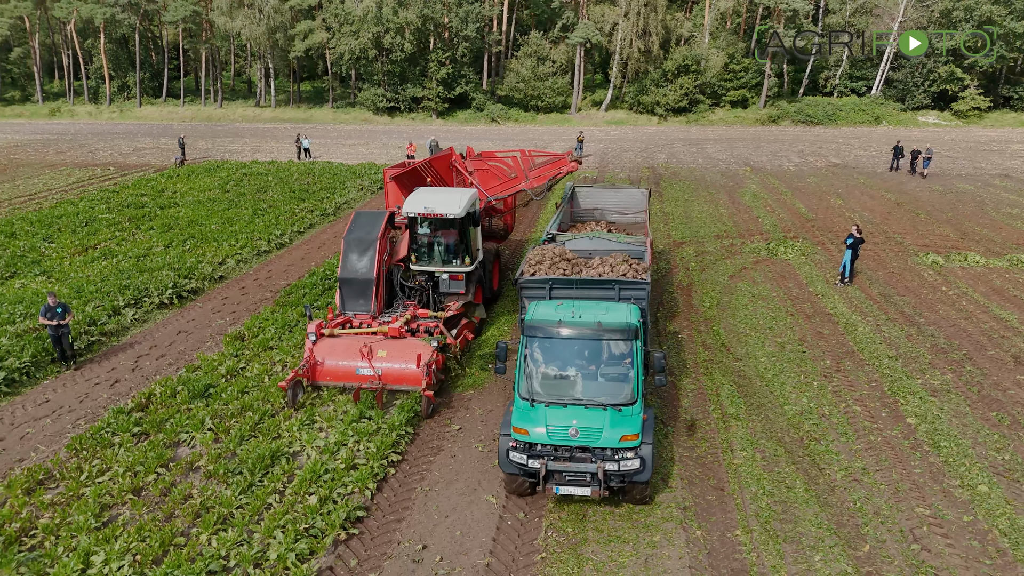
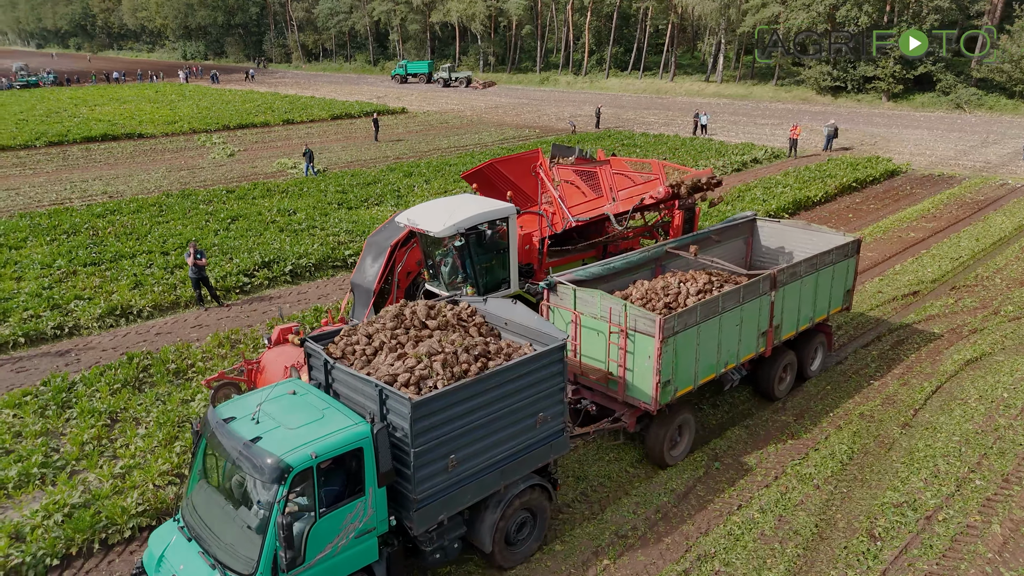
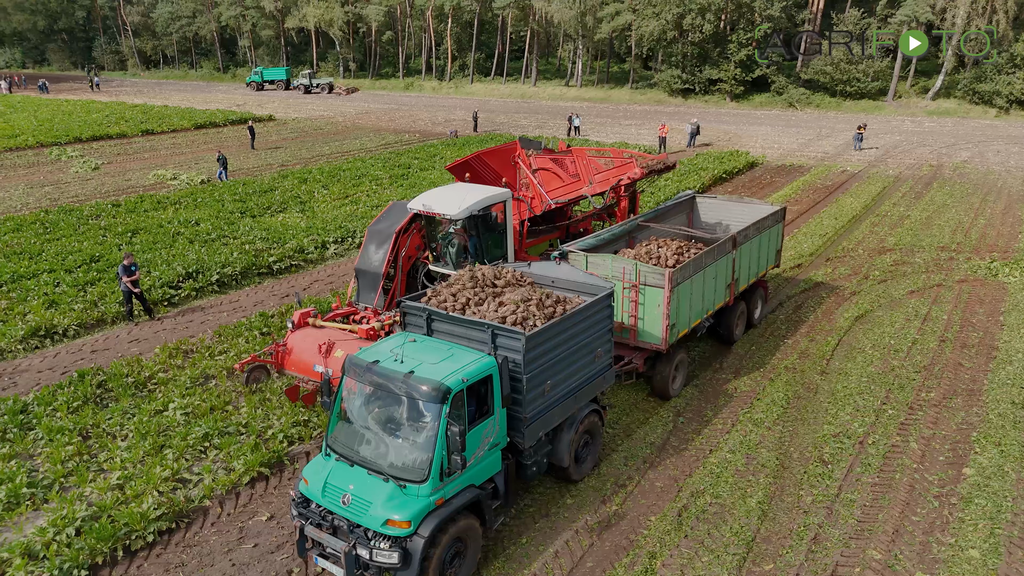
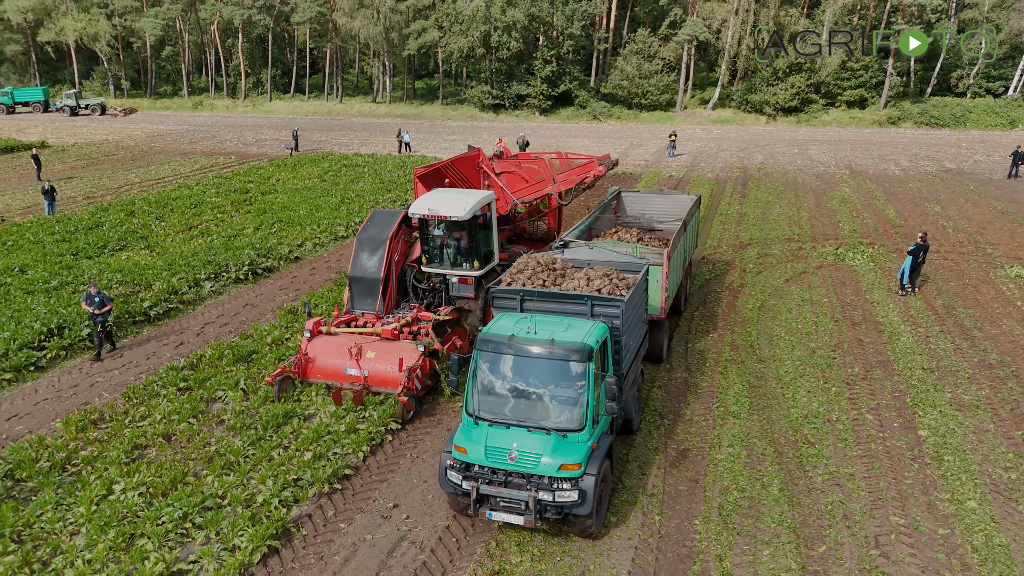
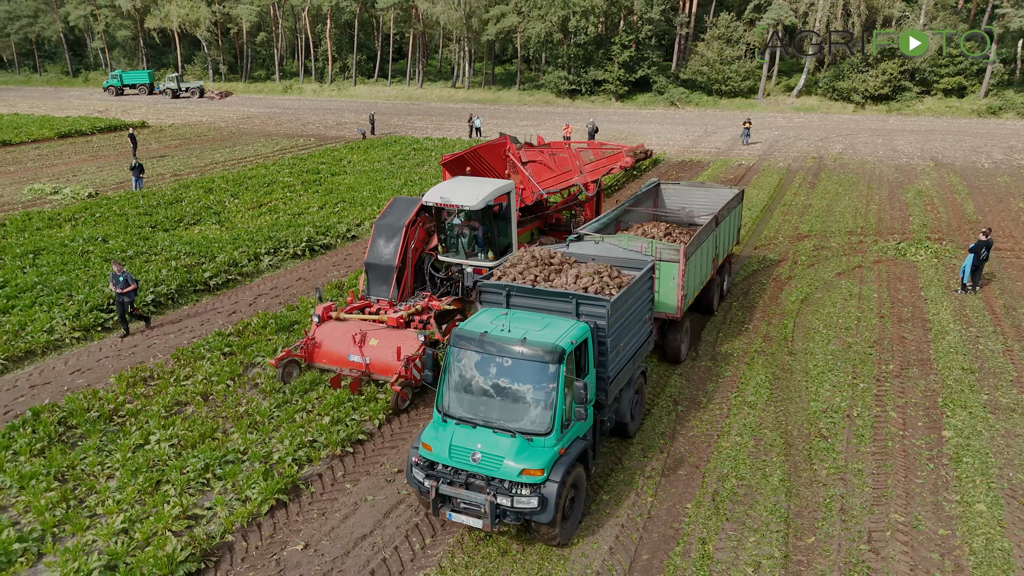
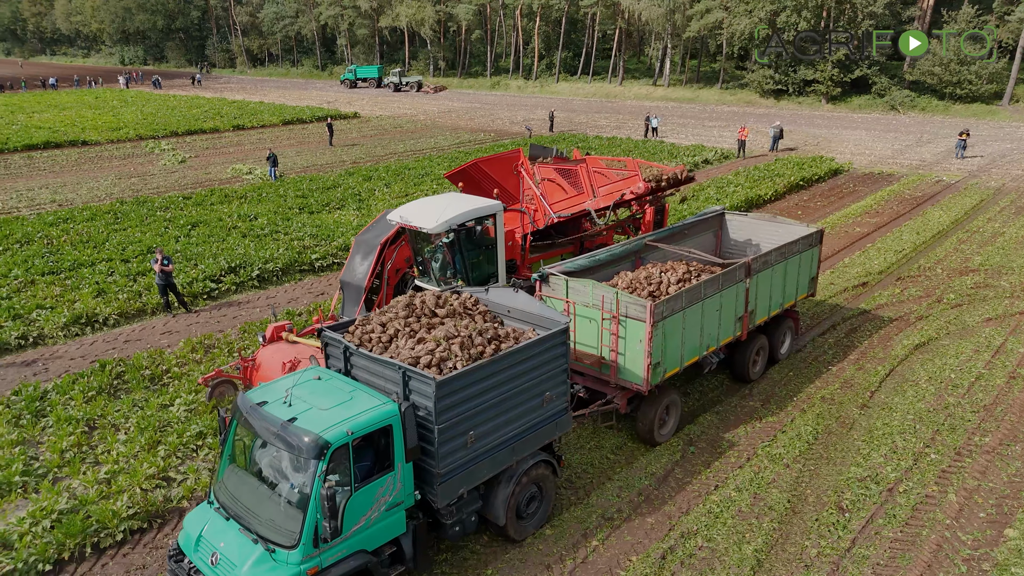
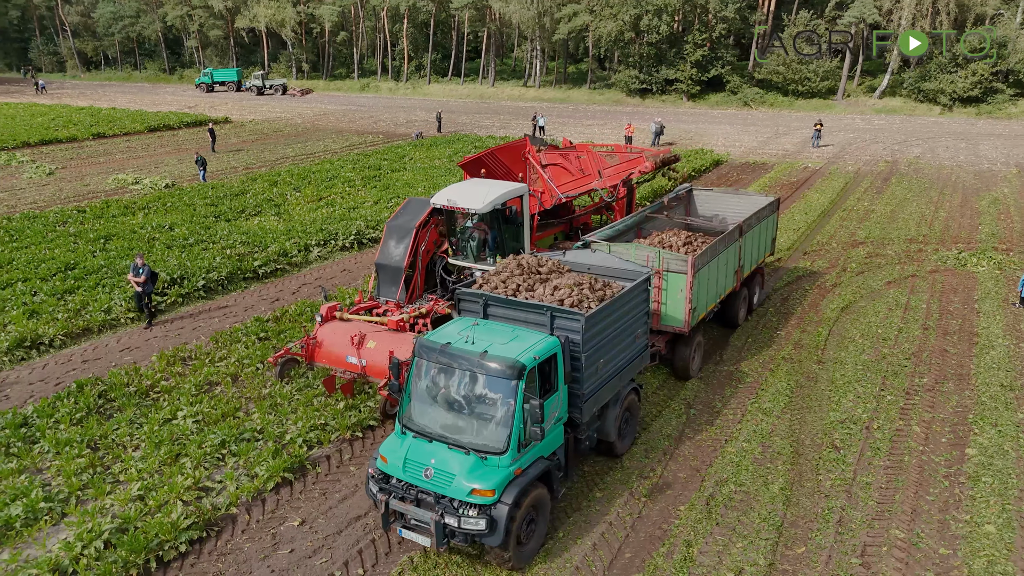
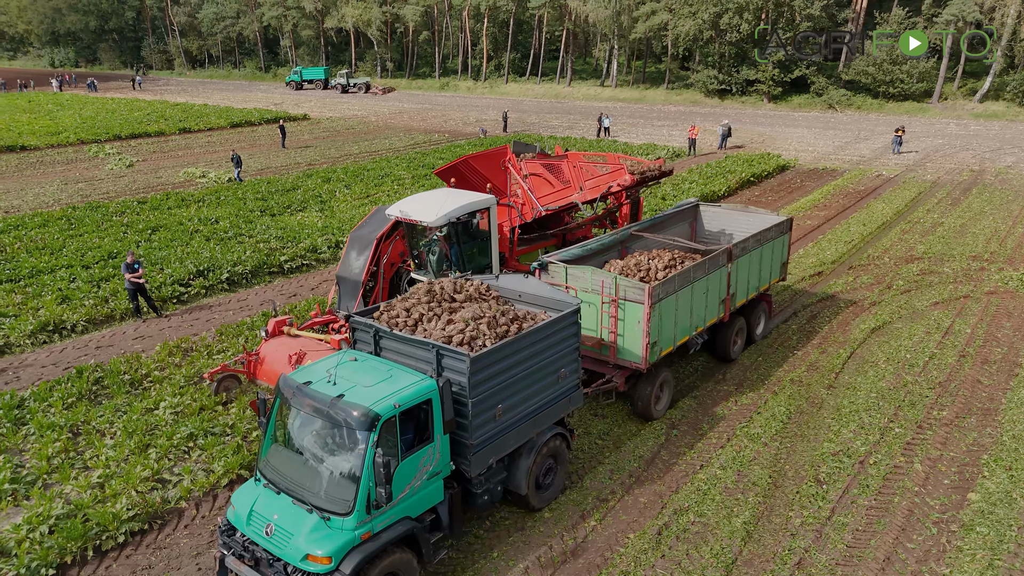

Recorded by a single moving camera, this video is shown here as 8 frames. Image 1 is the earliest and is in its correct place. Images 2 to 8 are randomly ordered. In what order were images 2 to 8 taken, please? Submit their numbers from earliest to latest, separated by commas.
4, 5, 7, 3, 8, 6, 2
